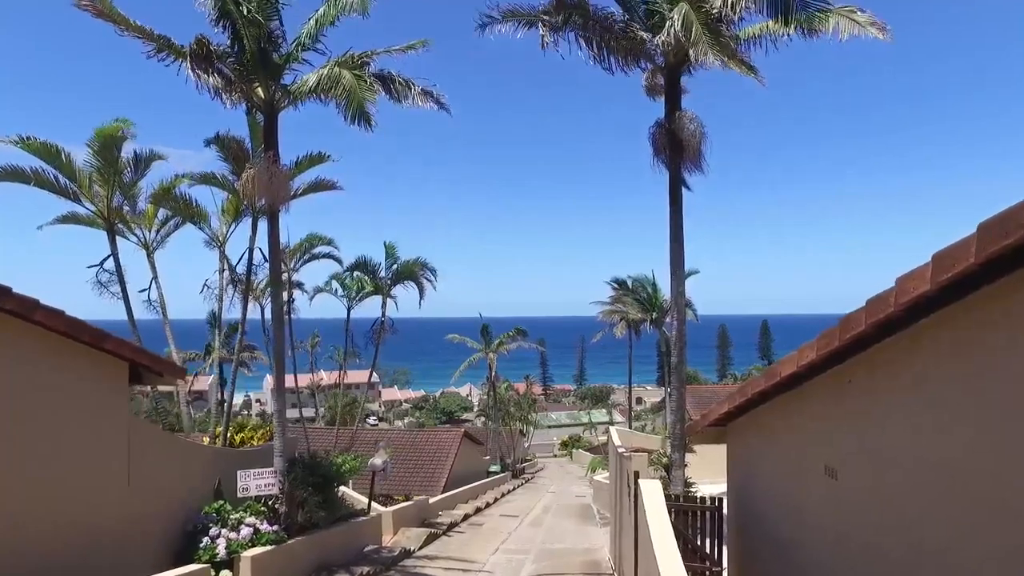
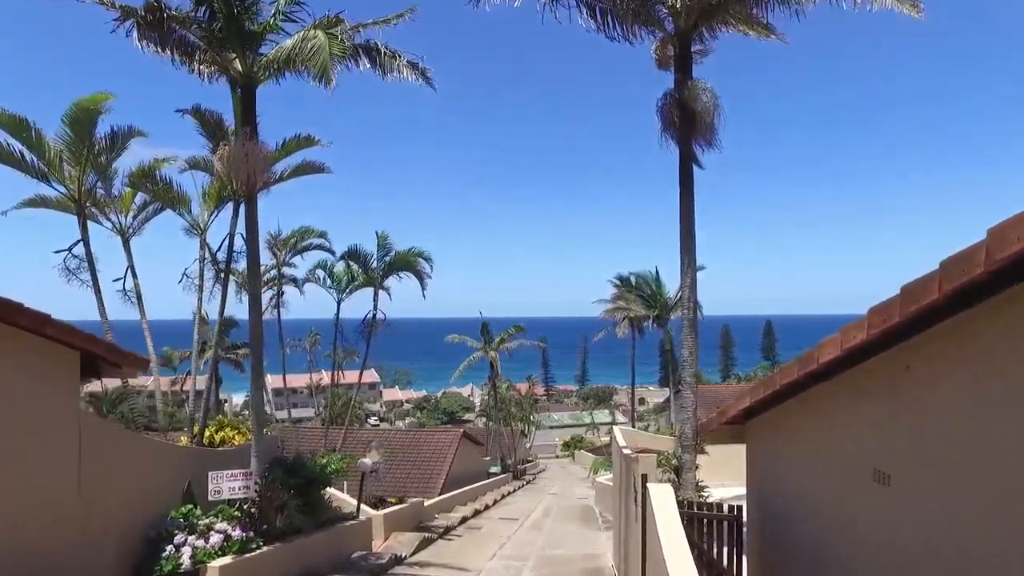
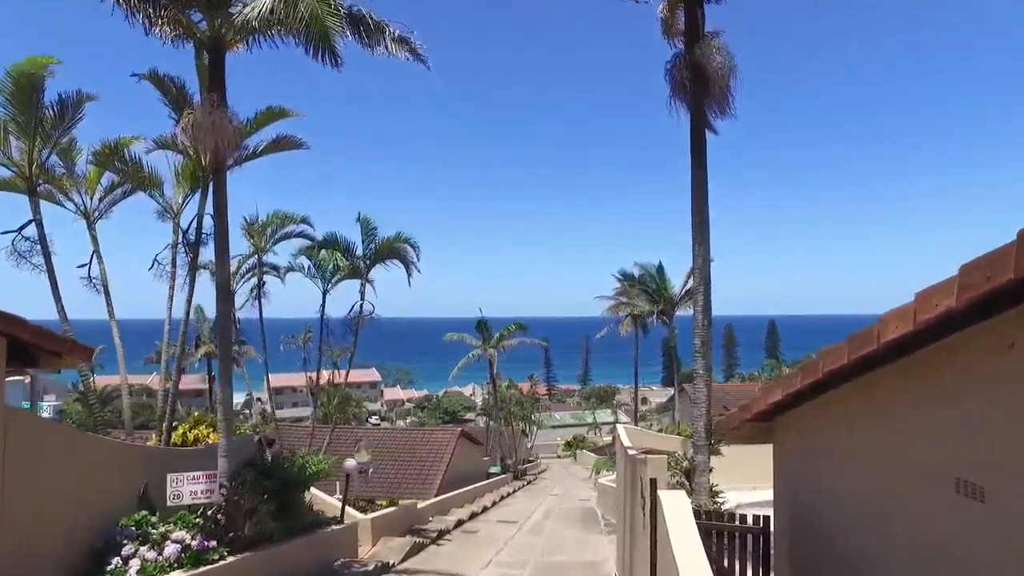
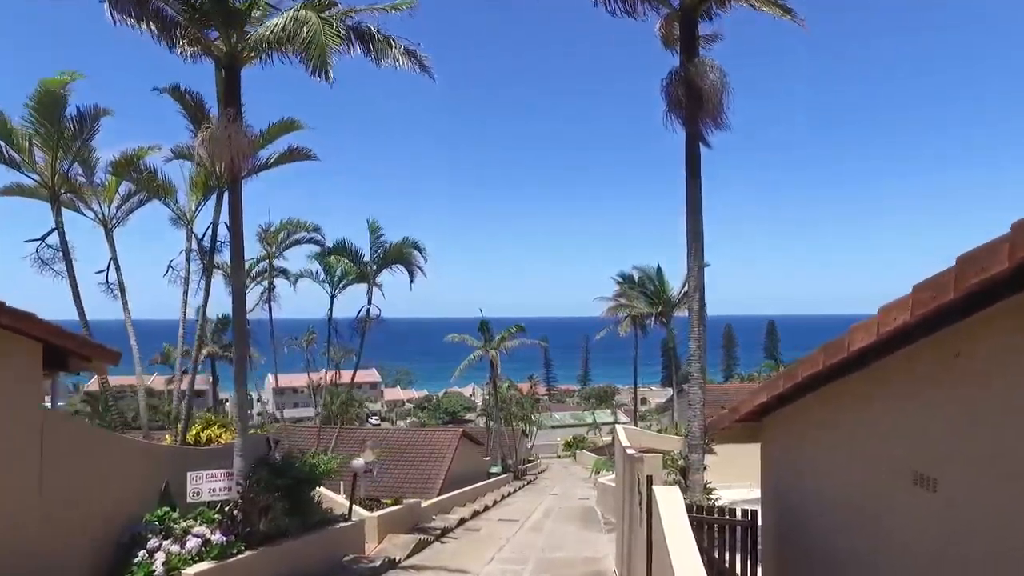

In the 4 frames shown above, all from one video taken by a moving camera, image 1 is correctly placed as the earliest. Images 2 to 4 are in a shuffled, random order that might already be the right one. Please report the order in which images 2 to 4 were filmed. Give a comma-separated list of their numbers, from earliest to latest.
2, 4, 3
